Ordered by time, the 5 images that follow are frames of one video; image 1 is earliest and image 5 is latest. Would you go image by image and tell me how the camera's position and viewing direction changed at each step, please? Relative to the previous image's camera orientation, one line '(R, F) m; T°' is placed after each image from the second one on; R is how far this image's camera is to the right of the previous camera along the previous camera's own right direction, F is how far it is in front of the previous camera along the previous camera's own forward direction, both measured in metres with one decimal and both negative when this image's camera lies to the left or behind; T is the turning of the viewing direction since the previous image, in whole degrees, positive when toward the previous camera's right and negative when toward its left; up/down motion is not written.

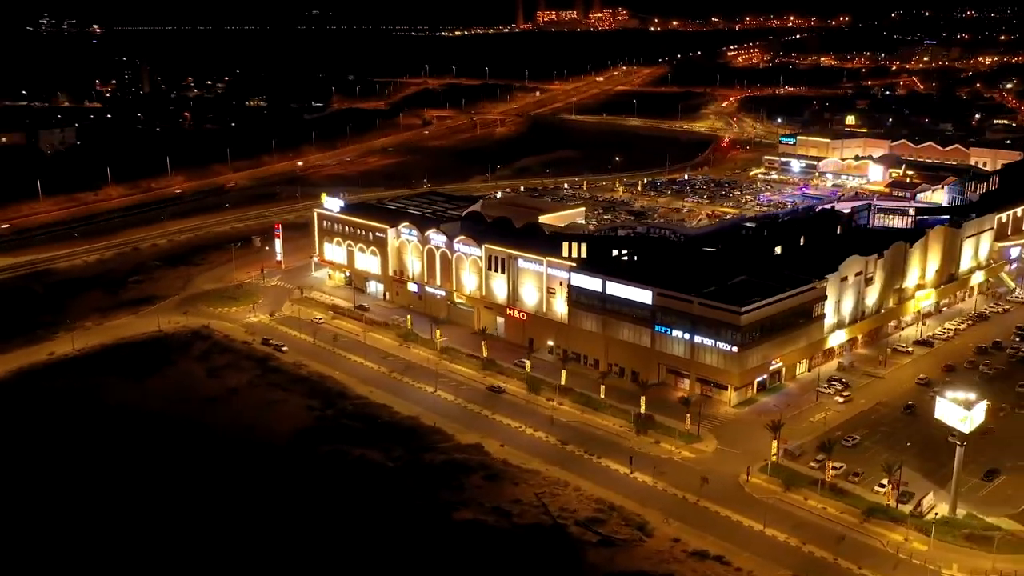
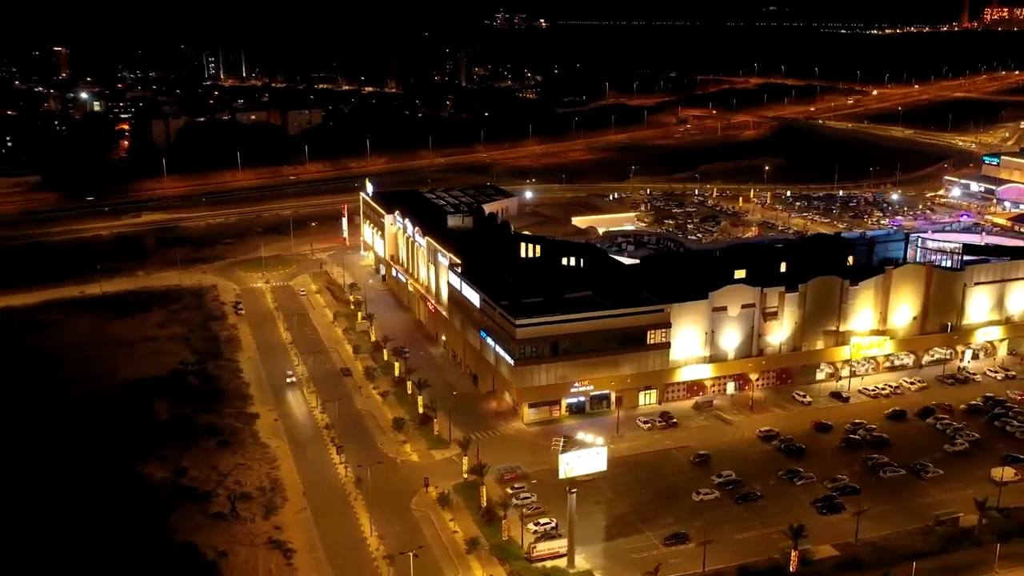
(+21.4, +4.3) m; -24°
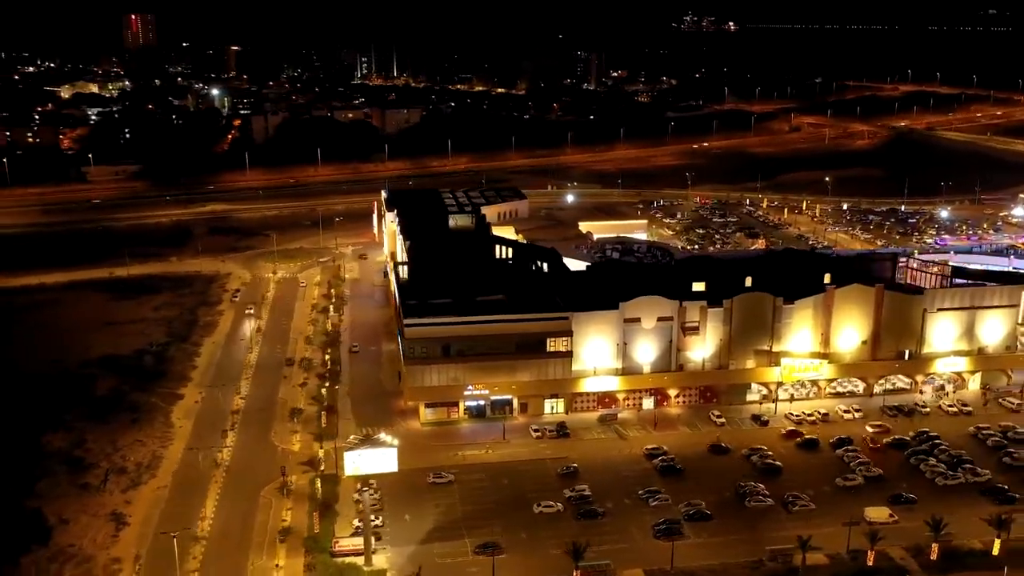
(+9.8, +0.9) m; -10°
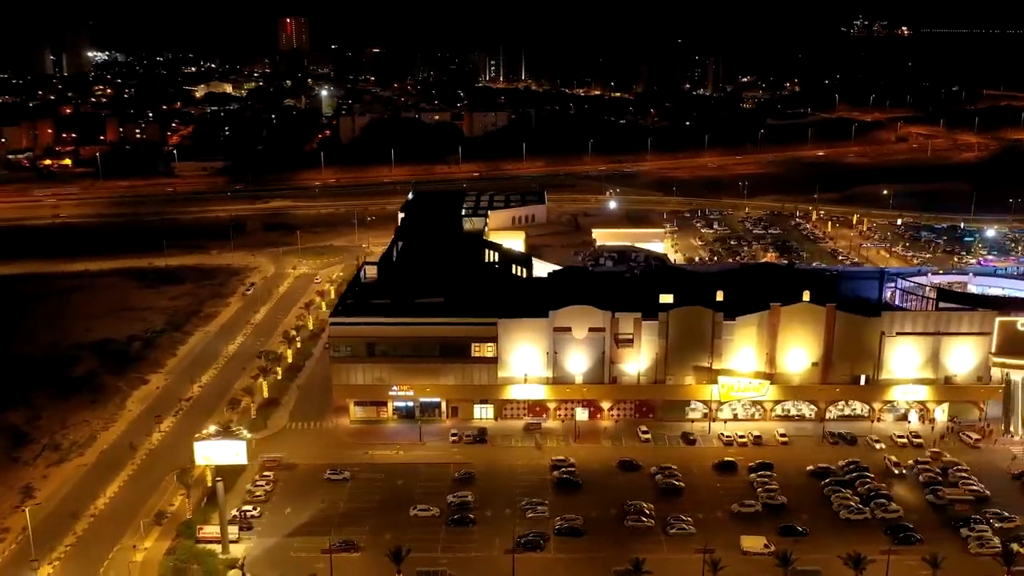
(+7.9, +0.7) m; -9°
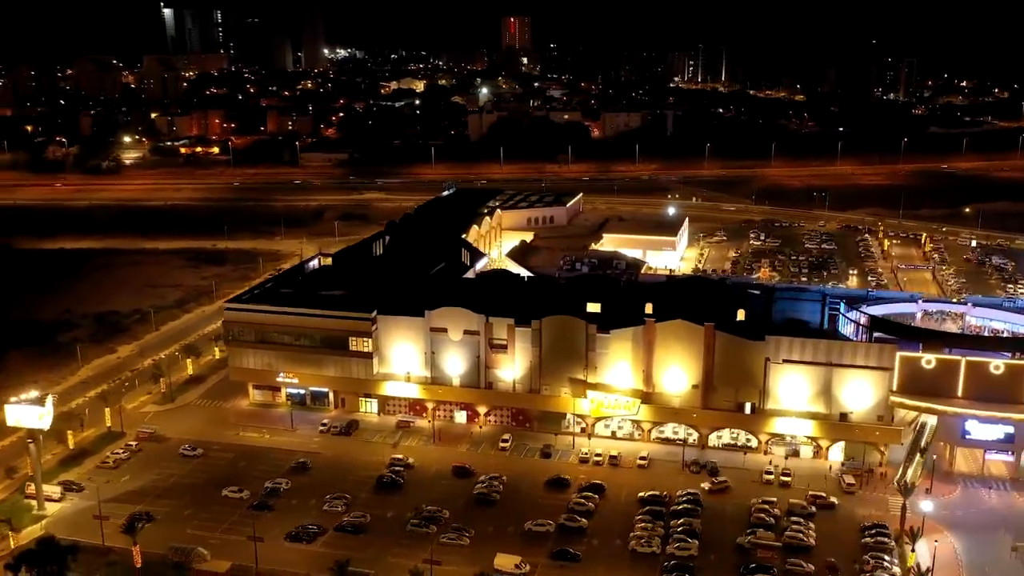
(+12.6, +1.7) m; -14°
